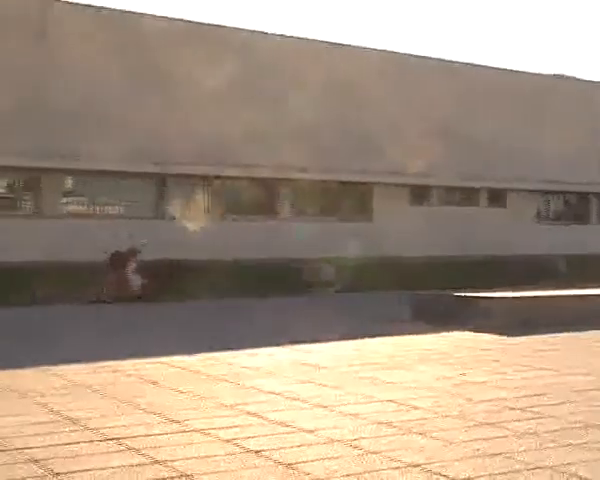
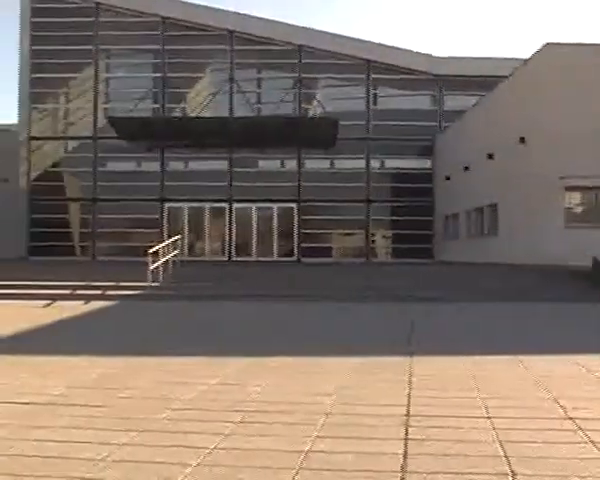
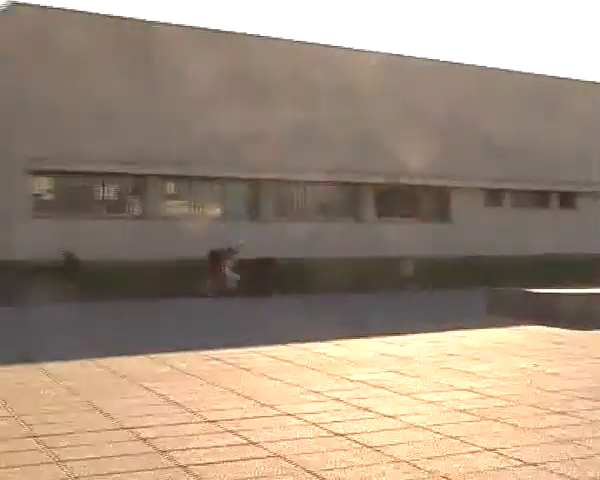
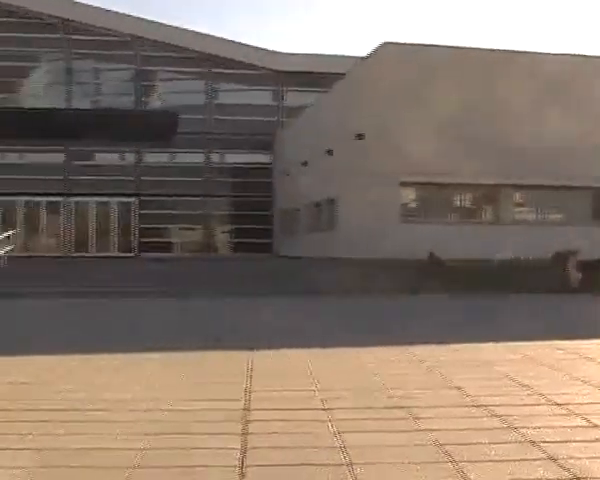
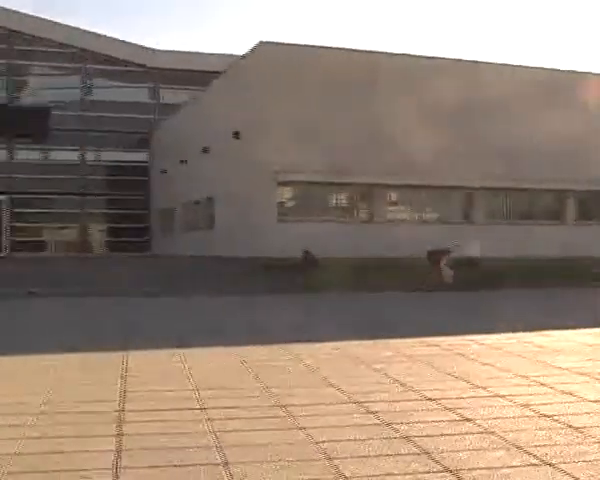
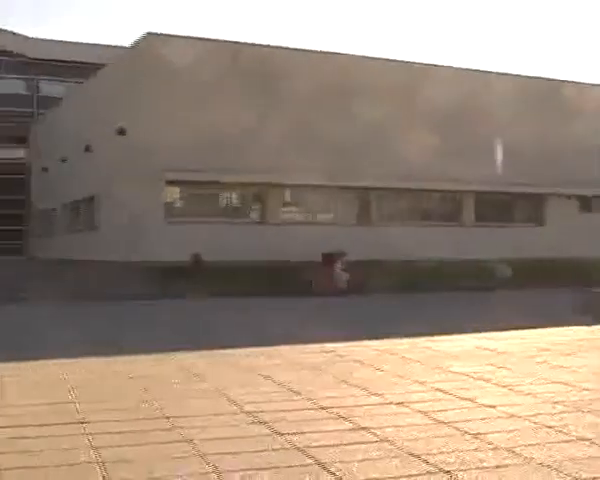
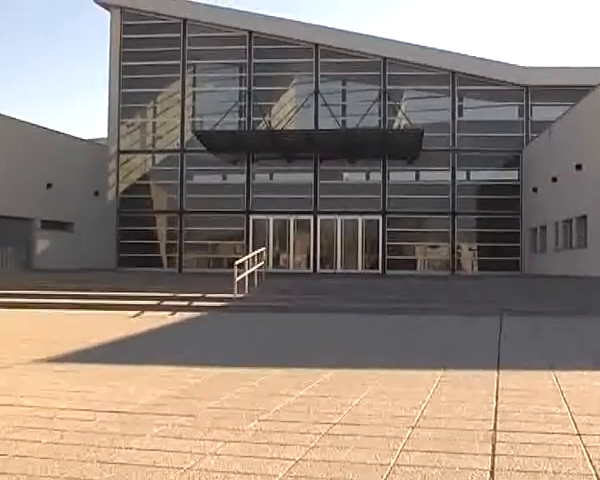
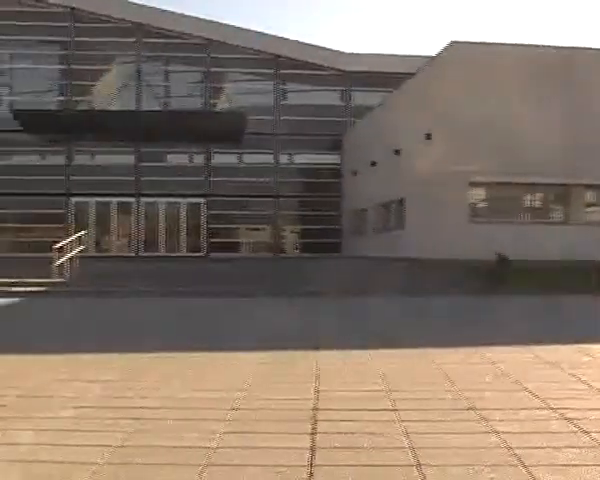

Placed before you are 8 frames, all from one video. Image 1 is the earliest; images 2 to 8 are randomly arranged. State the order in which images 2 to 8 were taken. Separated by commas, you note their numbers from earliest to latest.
3, 6, 5, 4, 8, 2, 7
